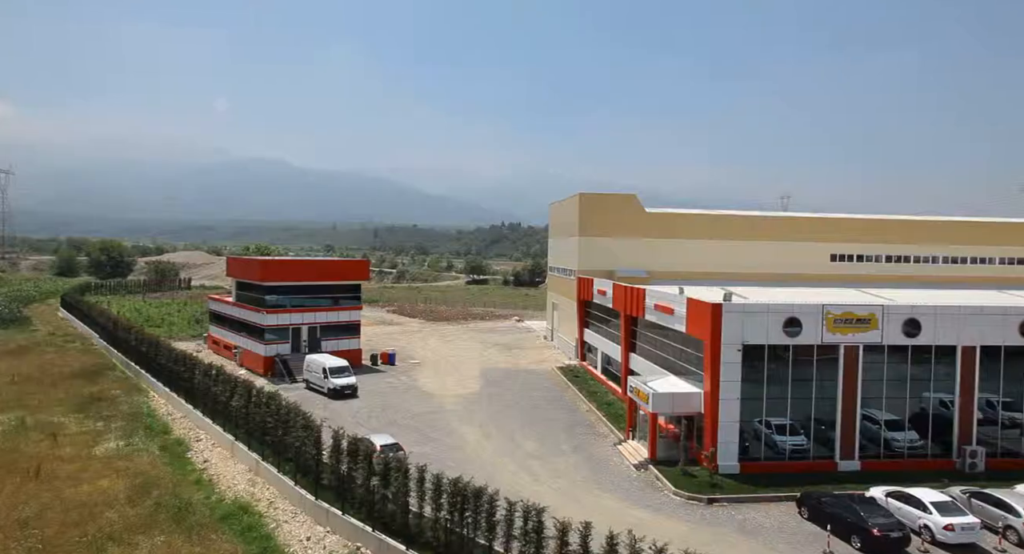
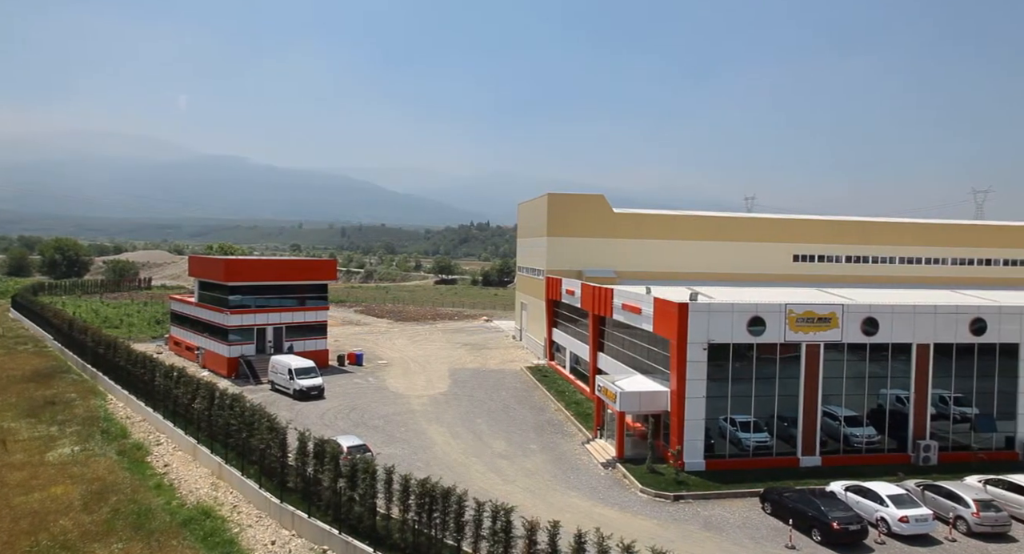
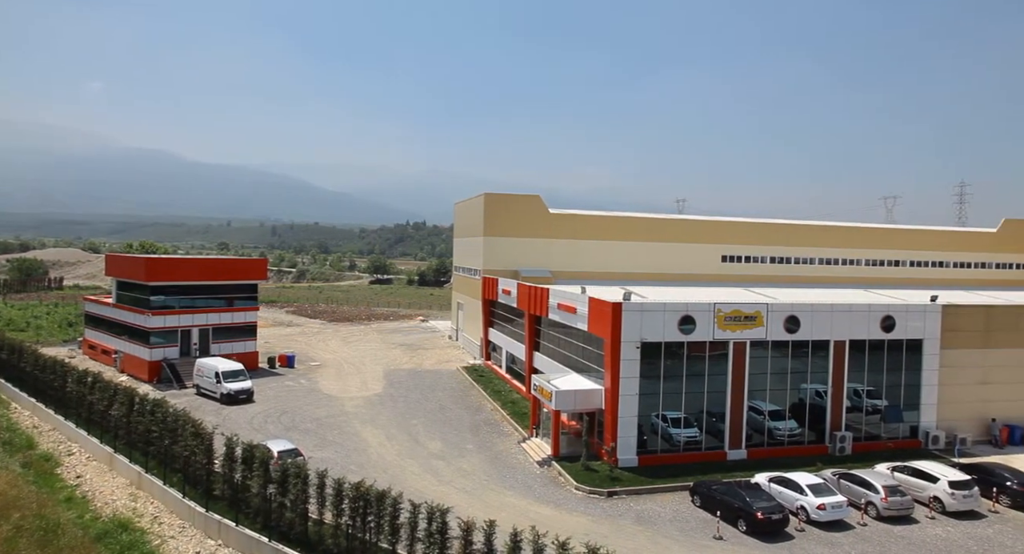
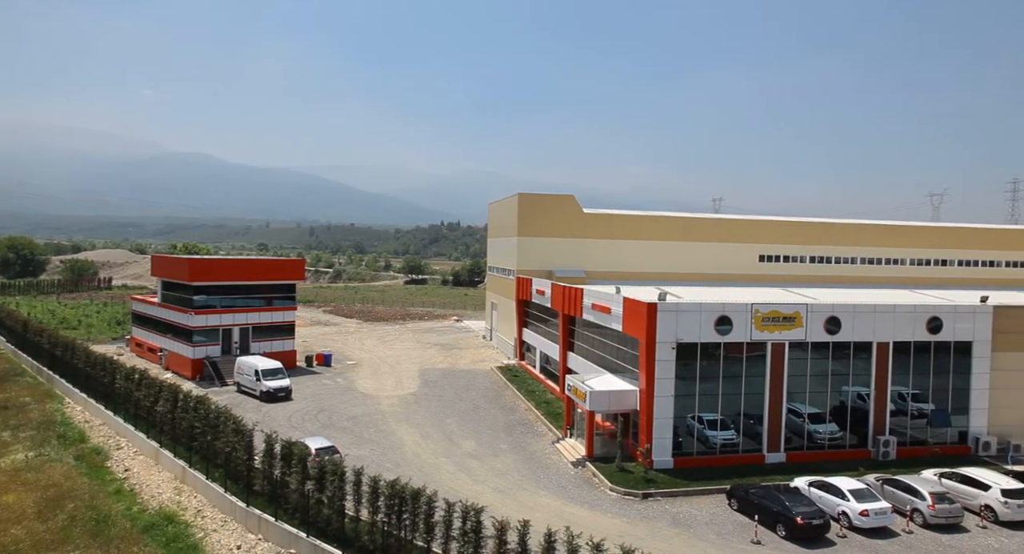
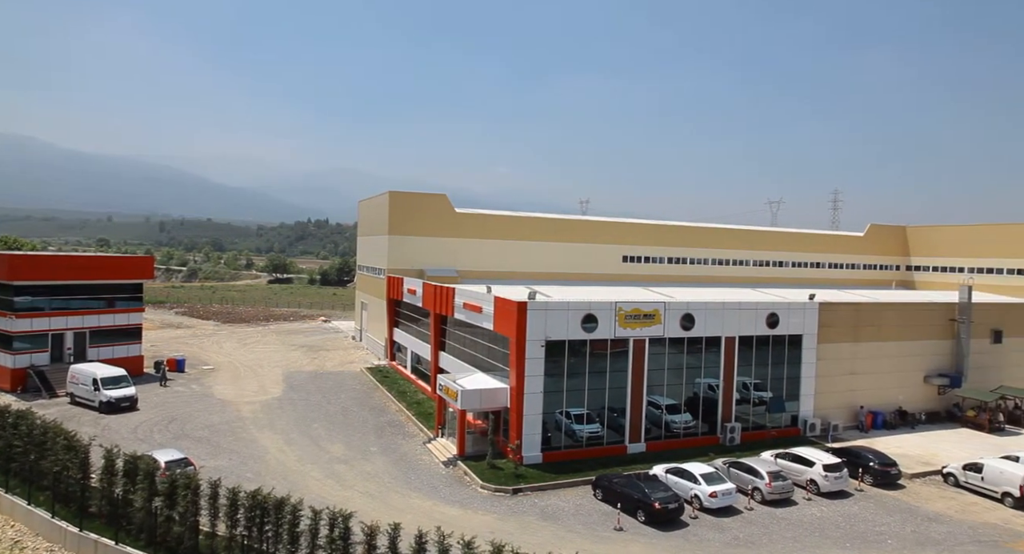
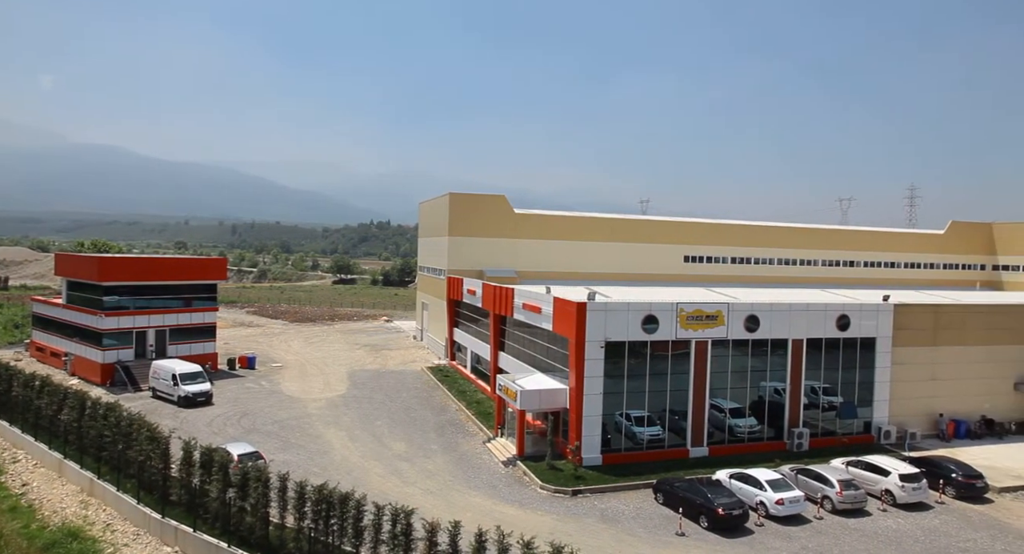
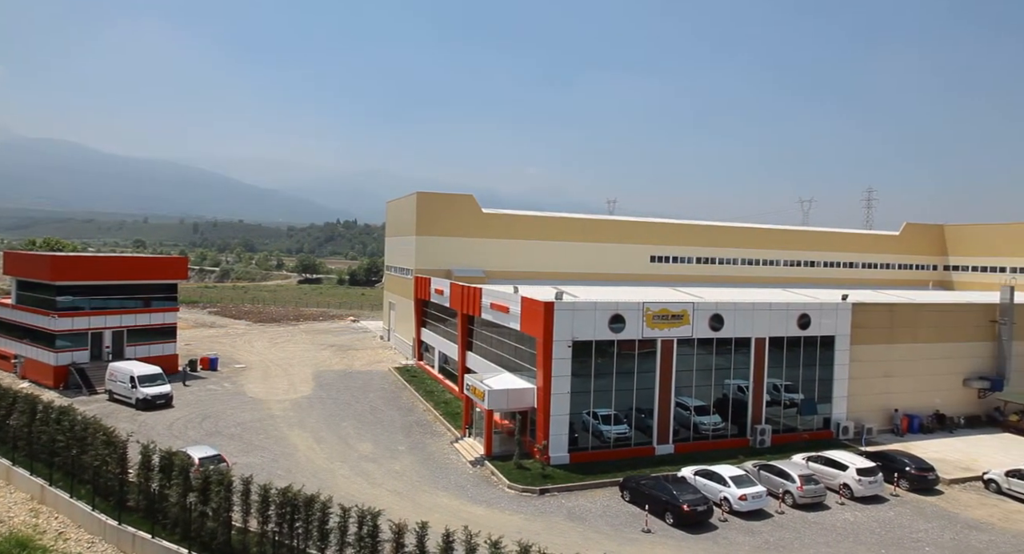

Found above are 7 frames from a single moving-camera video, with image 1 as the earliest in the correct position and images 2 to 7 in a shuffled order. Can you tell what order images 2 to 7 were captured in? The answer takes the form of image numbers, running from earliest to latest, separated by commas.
2, 4, 3, 6, 7, 5
